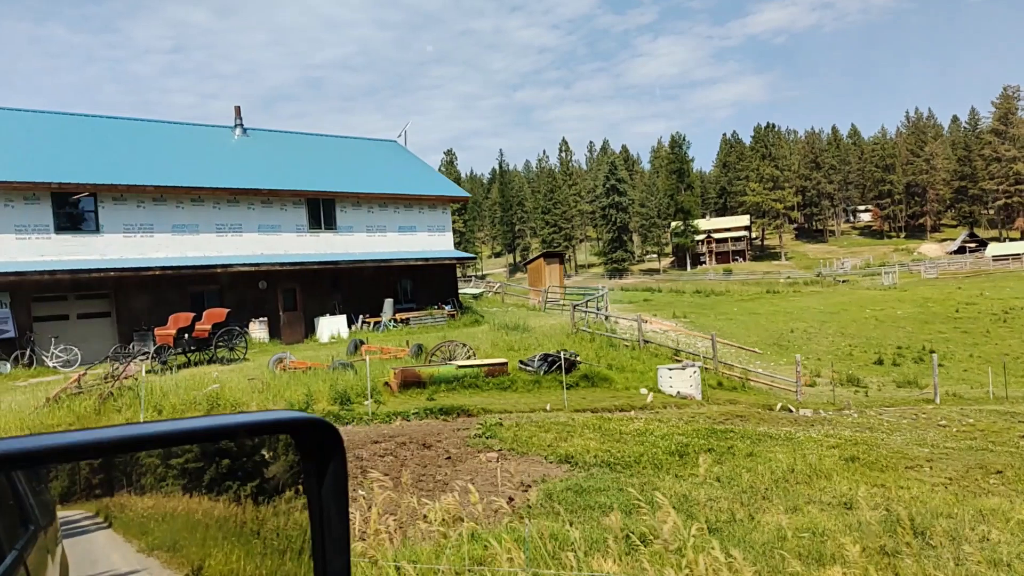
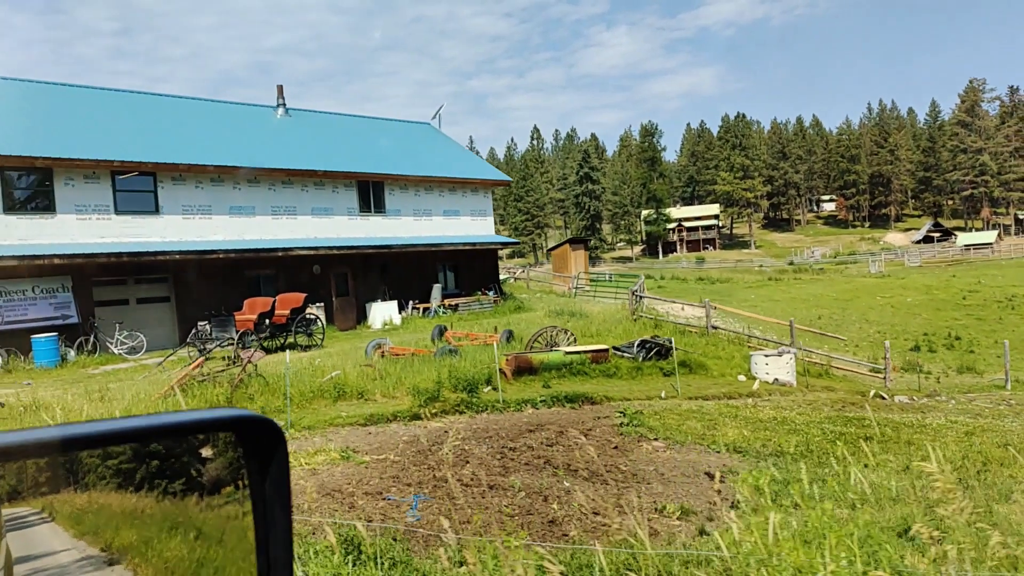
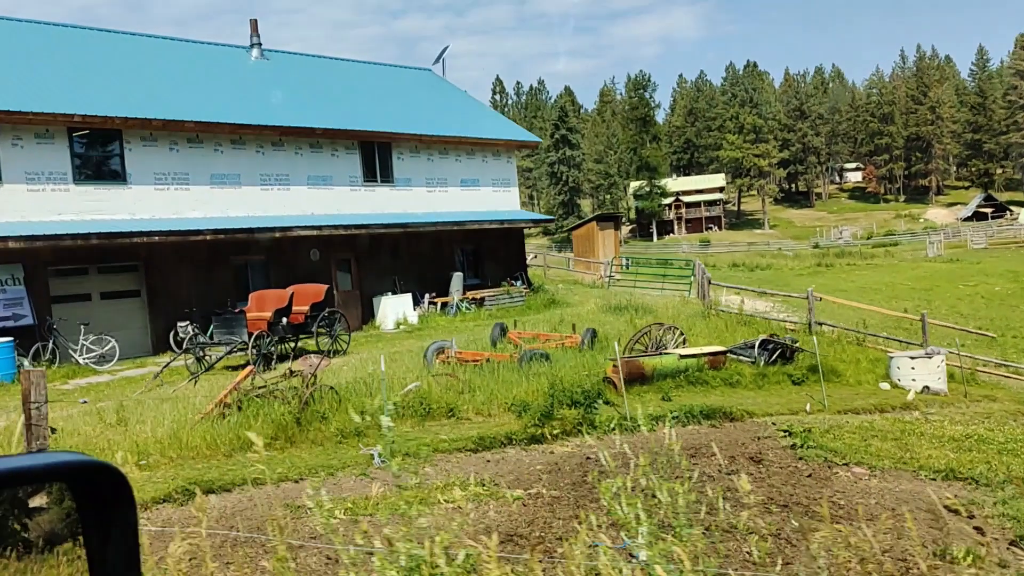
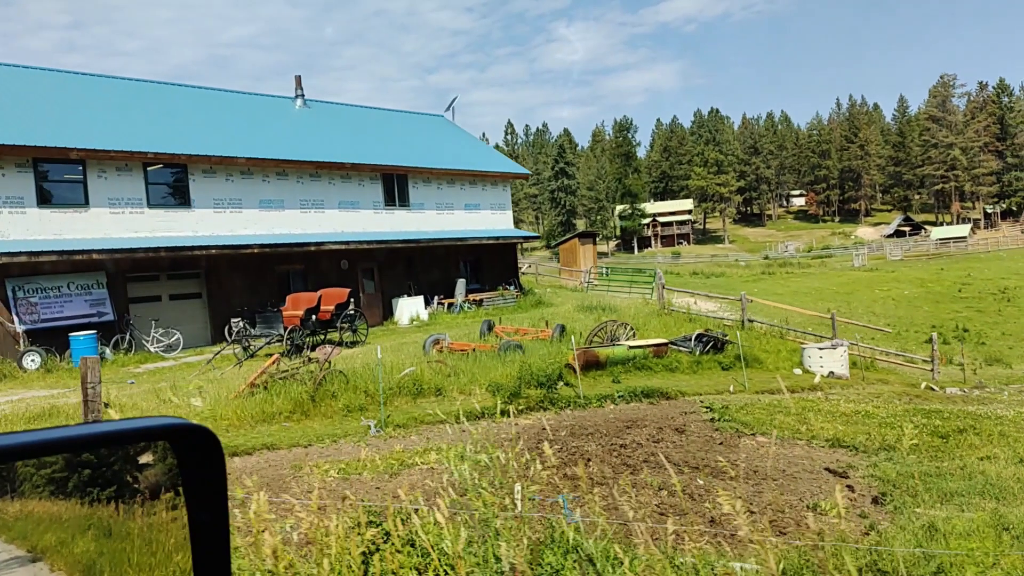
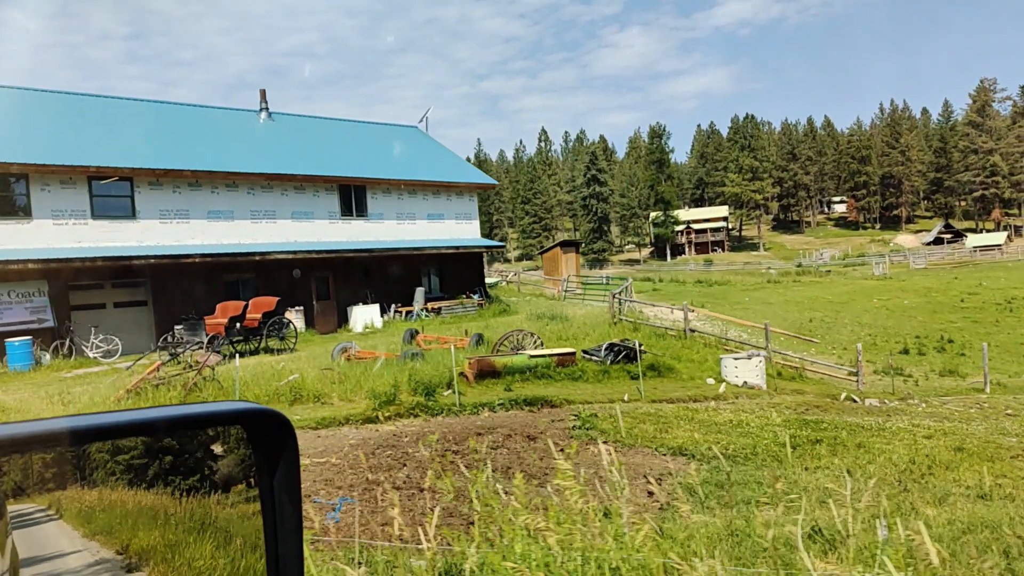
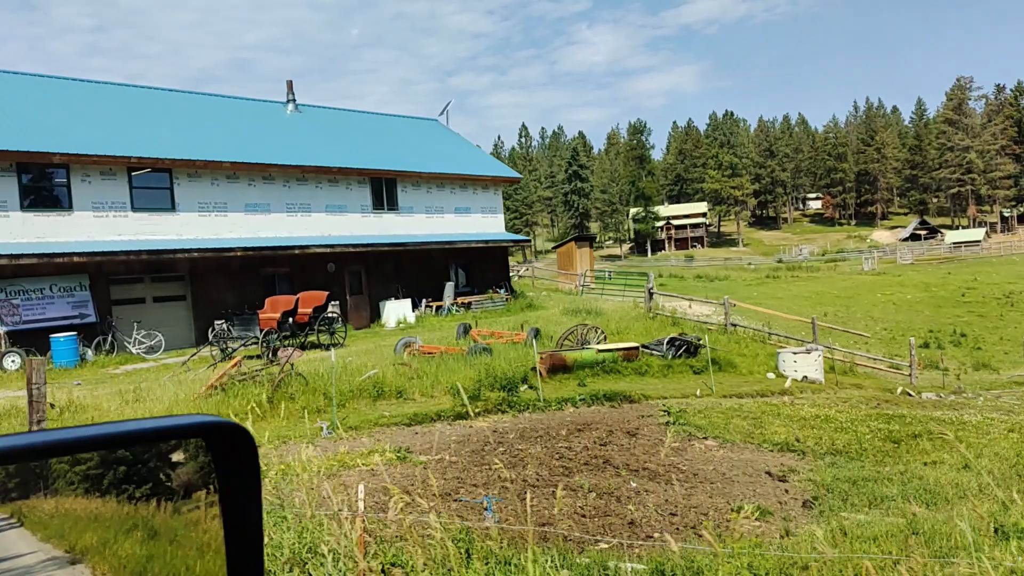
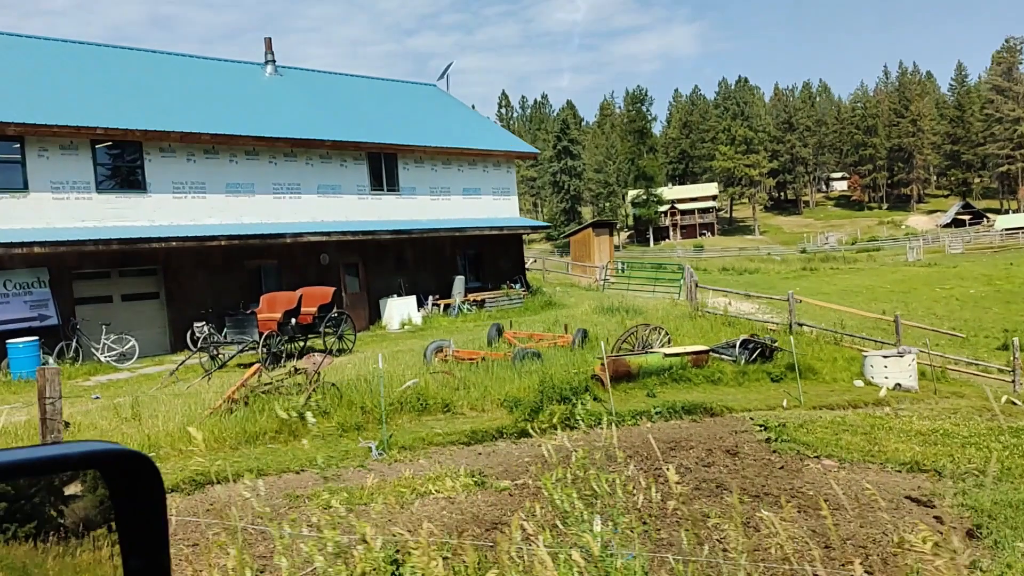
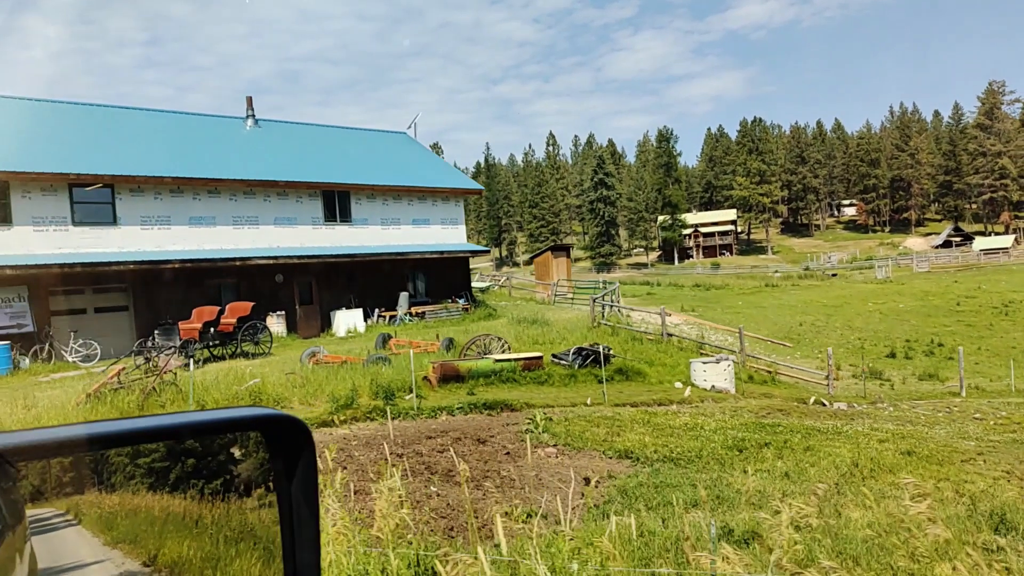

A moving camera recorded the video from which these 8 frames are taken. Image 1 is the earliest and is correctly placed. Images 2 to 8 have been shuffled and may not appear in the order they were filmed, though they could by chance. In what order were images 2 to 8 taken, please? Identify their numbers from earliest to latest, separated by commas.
8, 5, 2, 6, 4, 7, 3
